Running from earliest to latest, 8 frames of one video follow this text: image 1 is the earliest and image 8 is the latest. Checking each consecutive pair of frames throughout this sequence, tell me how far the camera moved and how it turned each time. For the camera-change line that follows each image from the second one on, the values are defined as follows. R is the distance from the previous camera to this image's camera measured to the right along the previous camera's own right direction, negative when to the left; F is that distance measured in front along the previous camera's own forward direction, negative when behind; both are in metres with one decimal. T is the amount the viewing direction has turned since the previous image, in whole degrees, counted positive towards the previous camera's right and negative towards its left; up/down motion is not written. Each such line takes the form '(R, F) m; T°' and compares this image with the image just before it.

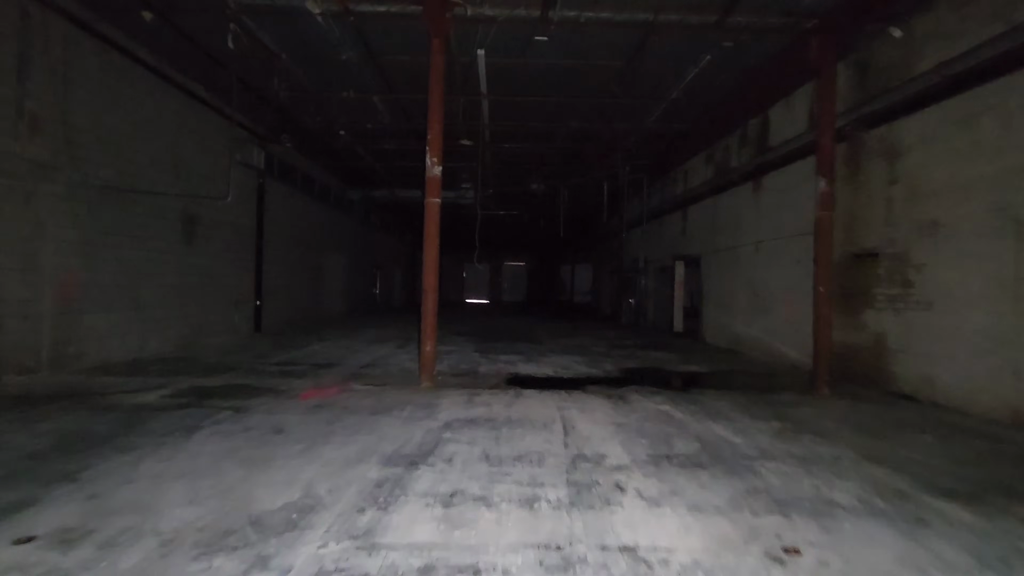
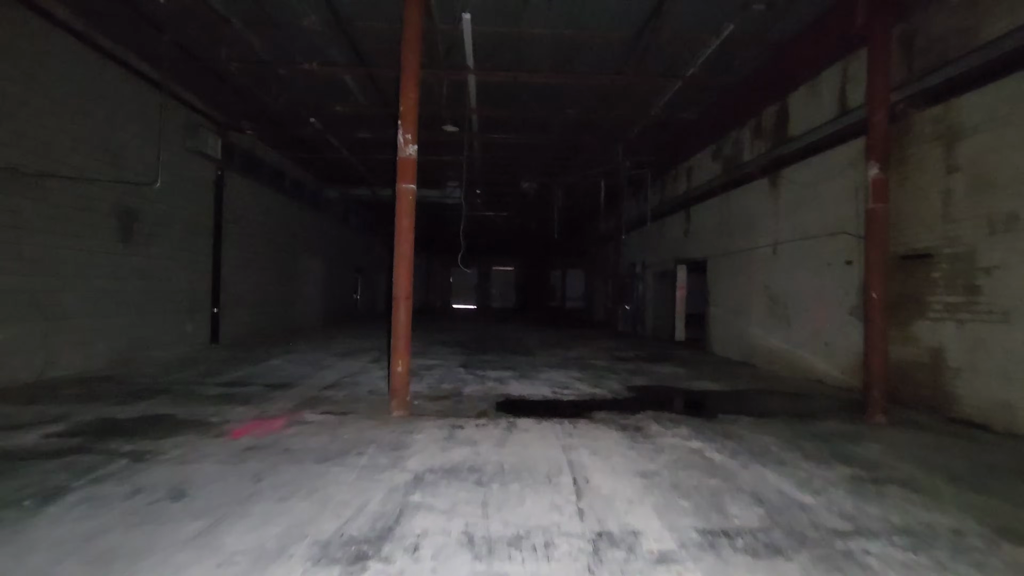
(0.0, +1.0) m; +1°
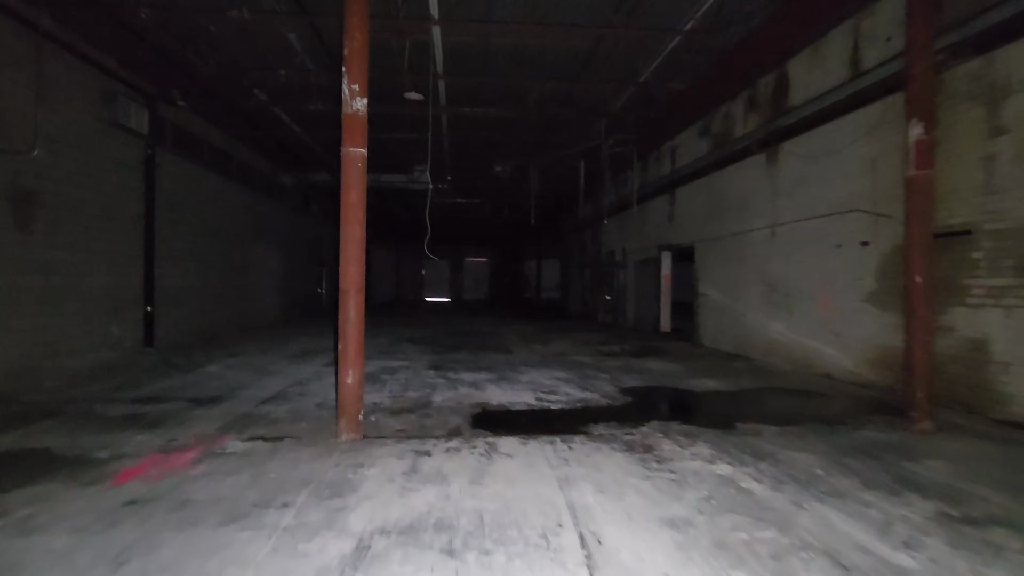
(0.0, +0.9) m; +3°
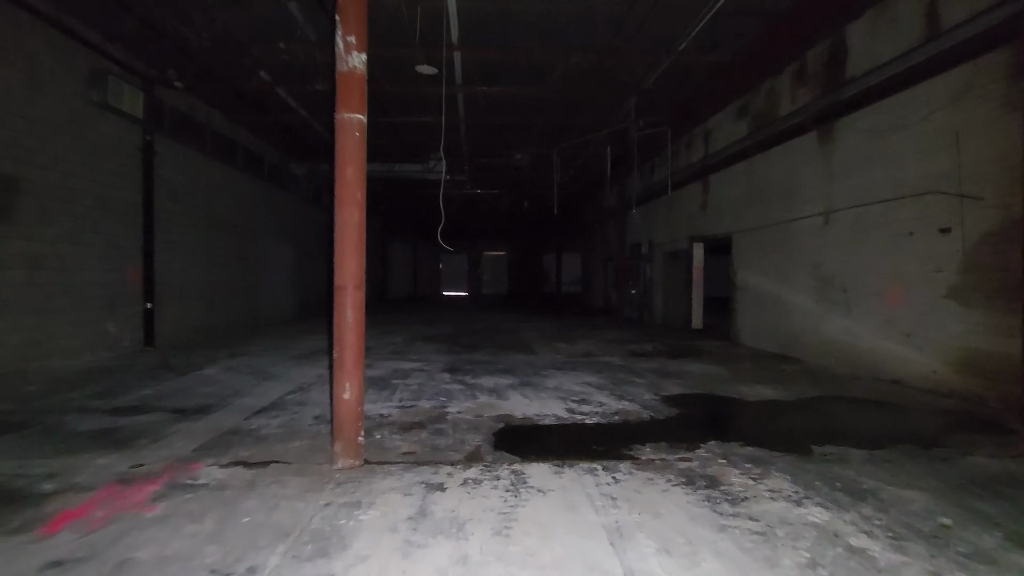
(-0.1, +0.7) m; -2°
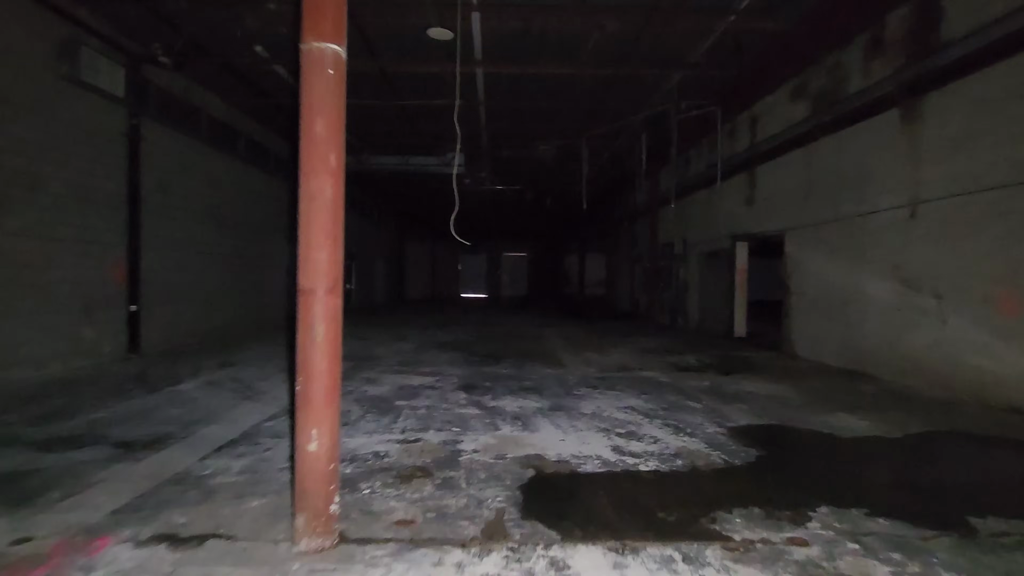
(-0.1, +0.9) m; -2°
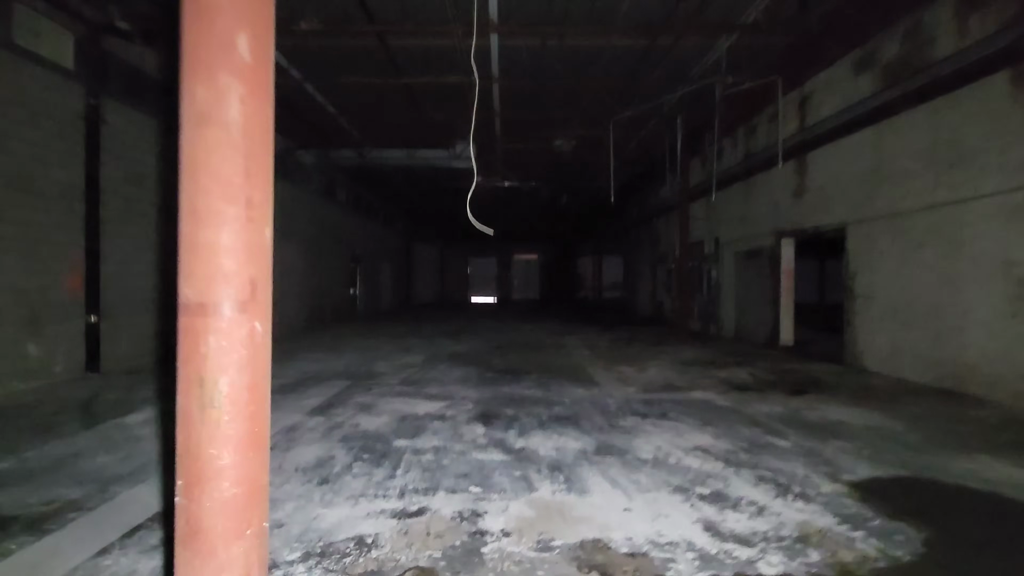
(-0.2, +1.1) m; -1°
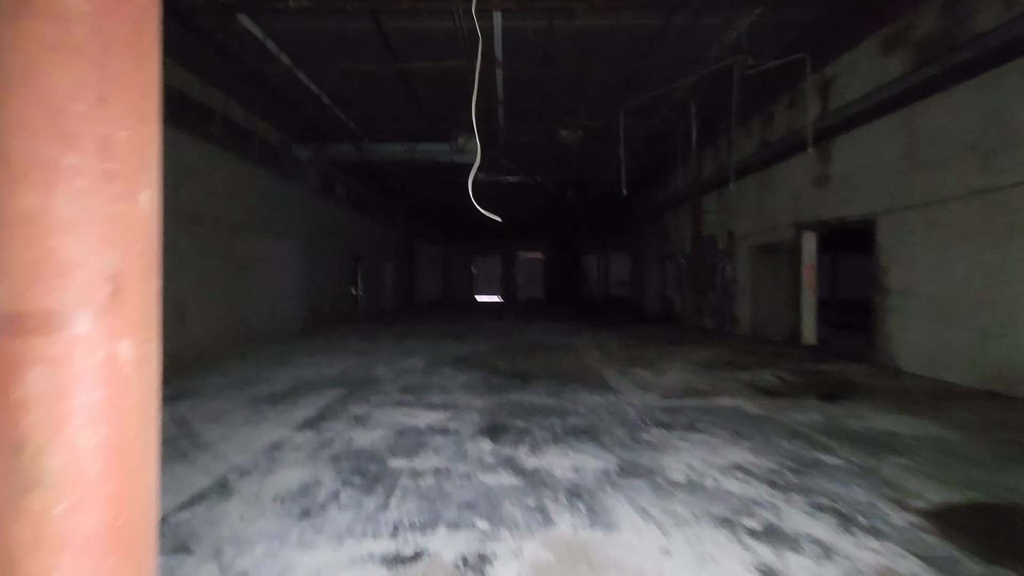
(0.0, +0.4) m; 0°
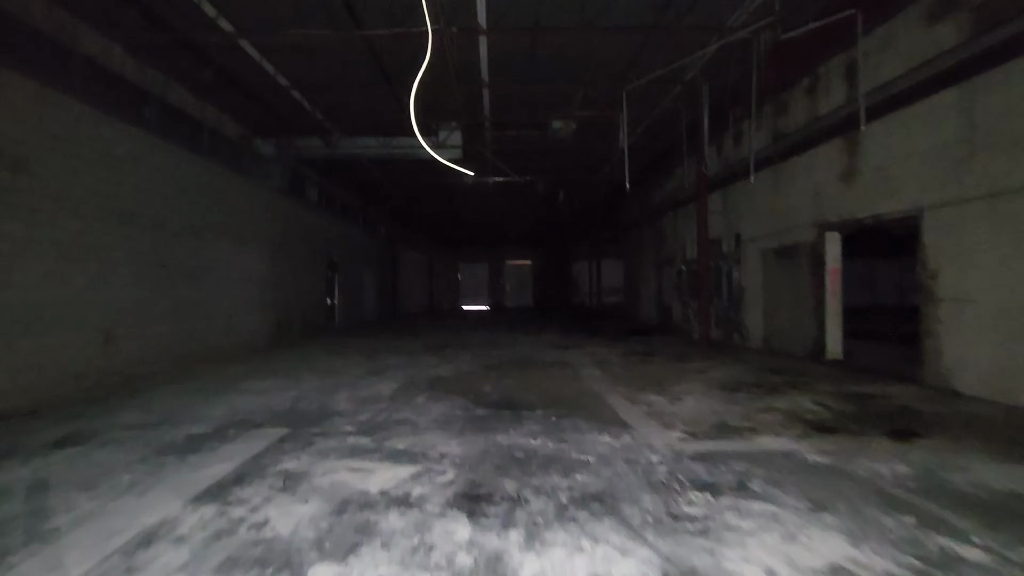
(0.0, +1.1) m; +1°
